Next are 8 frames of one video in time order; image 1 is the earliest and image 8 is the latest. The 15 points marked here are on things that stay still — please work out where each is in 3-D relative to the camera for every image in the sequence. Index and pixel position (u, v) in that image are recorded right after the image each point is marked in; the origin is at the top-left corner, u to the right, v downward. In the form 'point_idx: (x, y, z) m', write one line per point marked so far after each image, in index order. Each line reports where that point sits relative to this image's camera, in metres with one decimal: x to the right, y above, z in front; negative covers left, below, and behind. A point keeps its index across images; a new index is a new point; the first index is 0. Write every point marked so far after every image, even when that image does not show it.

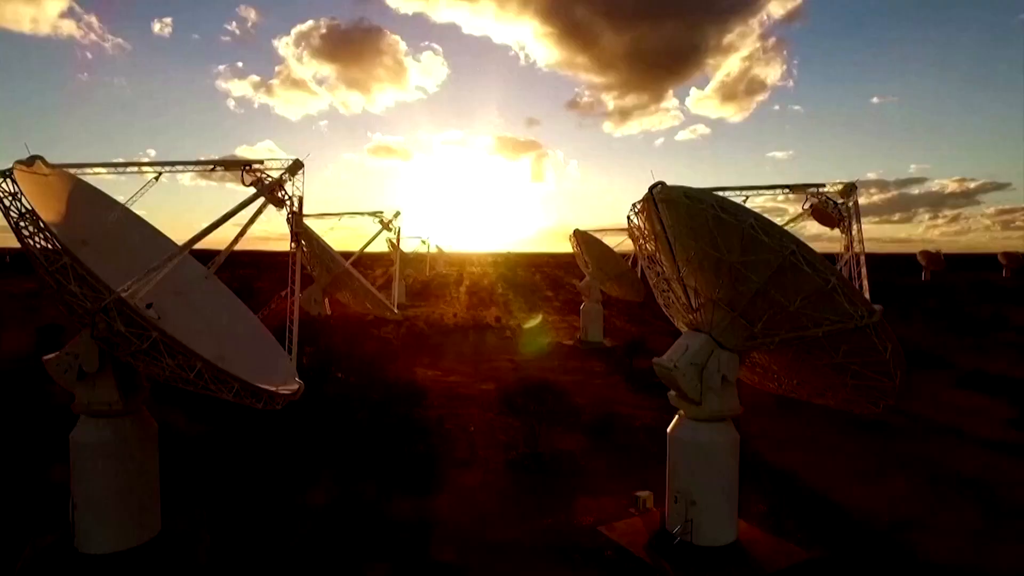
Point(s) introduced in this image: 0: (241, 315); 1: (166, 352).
0: (-7.5, -0.8, +14.5) m
1: (-6.4, -1.2, +9.8) m
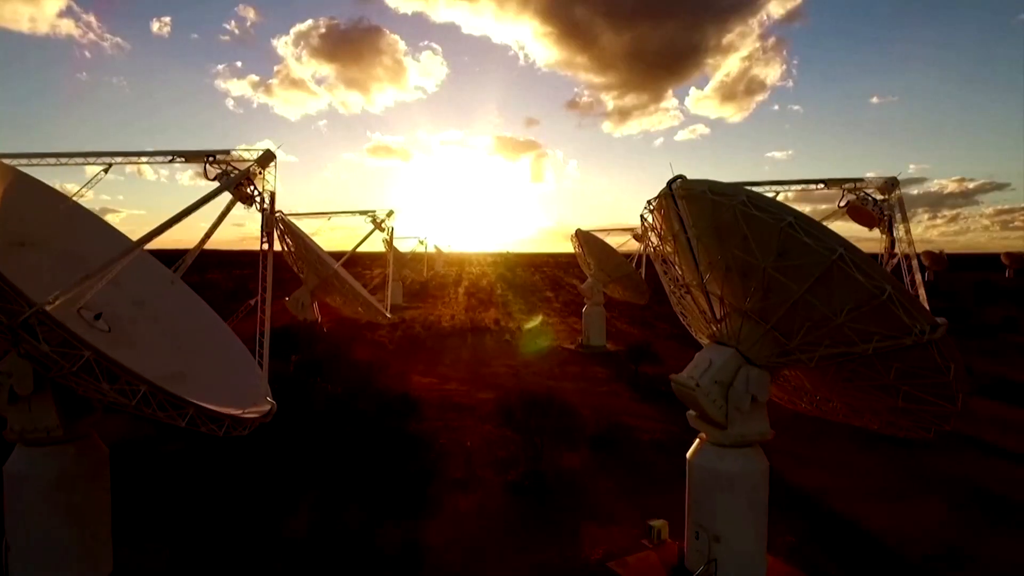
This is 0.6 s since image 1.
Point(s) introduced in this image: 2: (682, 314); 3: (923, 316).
0: (-7.5, -0.9, +13.0) m
1: (-6.4, -1.4, +8.3) m
2: (+4.2, -0.6, +13.2) m
3: (+6.7, -0.5, +8.6) m
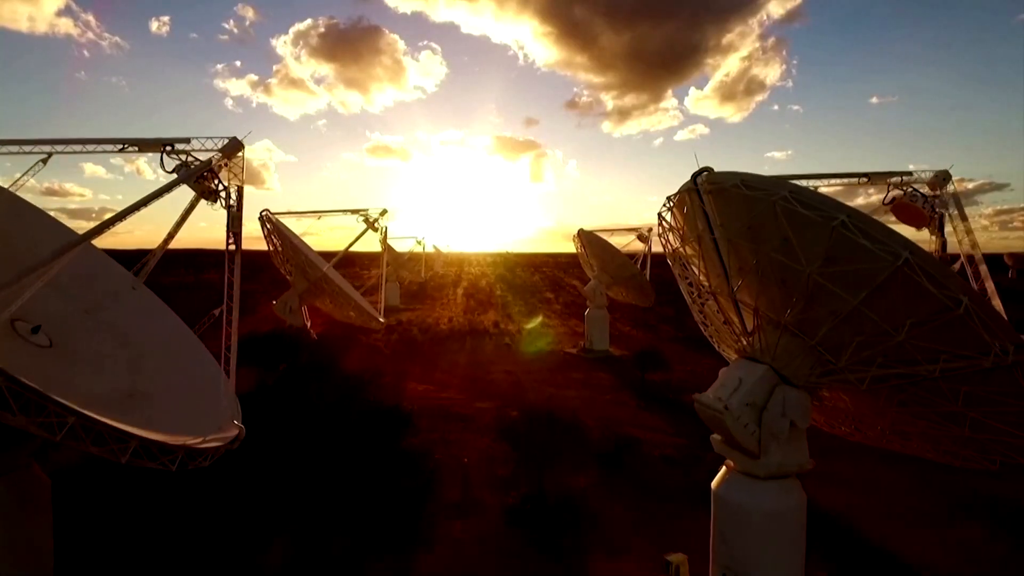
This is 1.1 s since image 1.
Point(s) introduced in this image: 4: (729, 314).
0: (-7.4, -1.1, +11.6) m
1: (-6.4, -1.5, +6.9) m
2: (+4.3, -0.8, +11.8) m
3: (+6.7, -0.6, +7.2) m
4: (+4.2, -0.5, +10.3) m
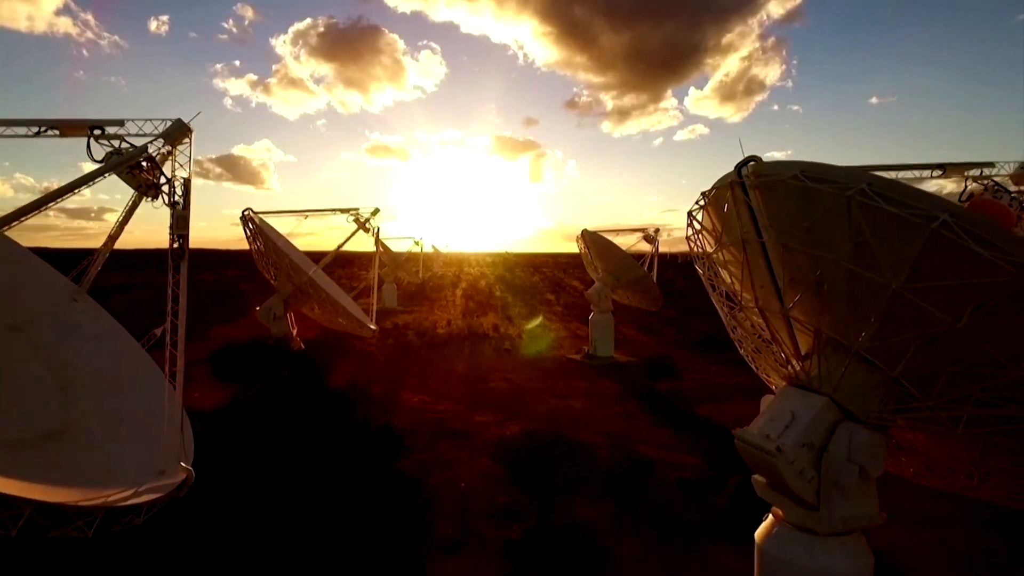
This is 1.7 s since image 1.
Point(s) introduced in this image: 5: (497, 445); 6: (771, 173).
0: (-7.4, -1.3, +9.9) m
1: (-6.3, -1.7, +5.2) m
2: (+4.3, -1.0, +10.0) m
3: (+6.8, -0.8, +5.5) m
4: (+4.3, -0.7, +8.6) m
5: (-0.6, -5.9, +19.9) m
6: (+3.7, +1.6, +7.4) m
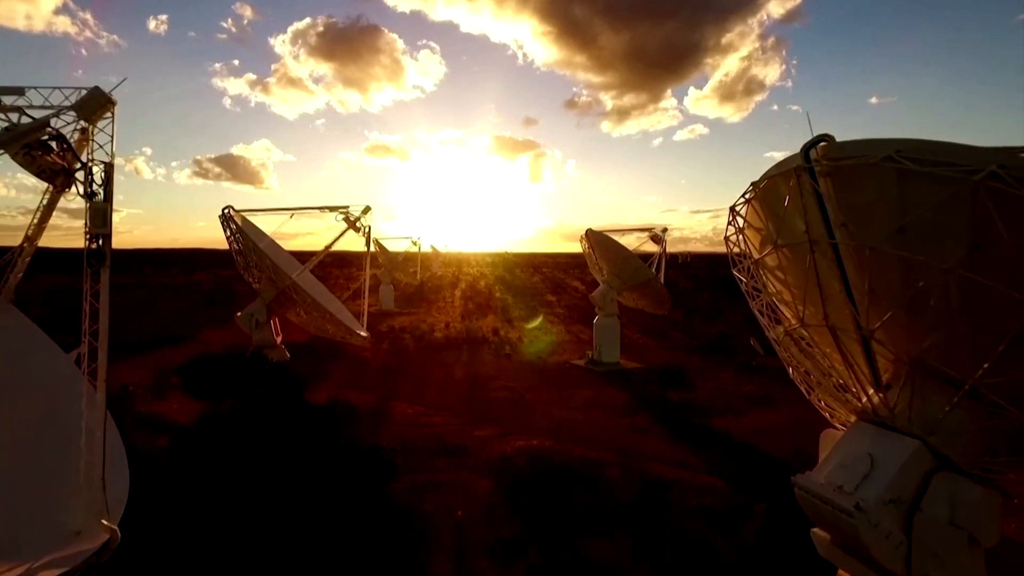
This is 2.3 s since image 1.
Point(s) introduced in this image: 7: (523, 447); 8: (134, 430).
0: (-7.3, -1.5, +8.2) m
1: (-6.2, -1.9, +3.5) m
2: (+4.4, -1.2, +8.4) m
3: (+6.9, -1.0, +3.9) m
4: (+4.4, -0.9, +6.9) m
5: (-0.5, -6.1, +18.2) m
6: (+3.7, +1.4, +5.7) m
7: (+0.4, -5.9, +19.8) m
8: (-14.1, -5.3, +19.7) m
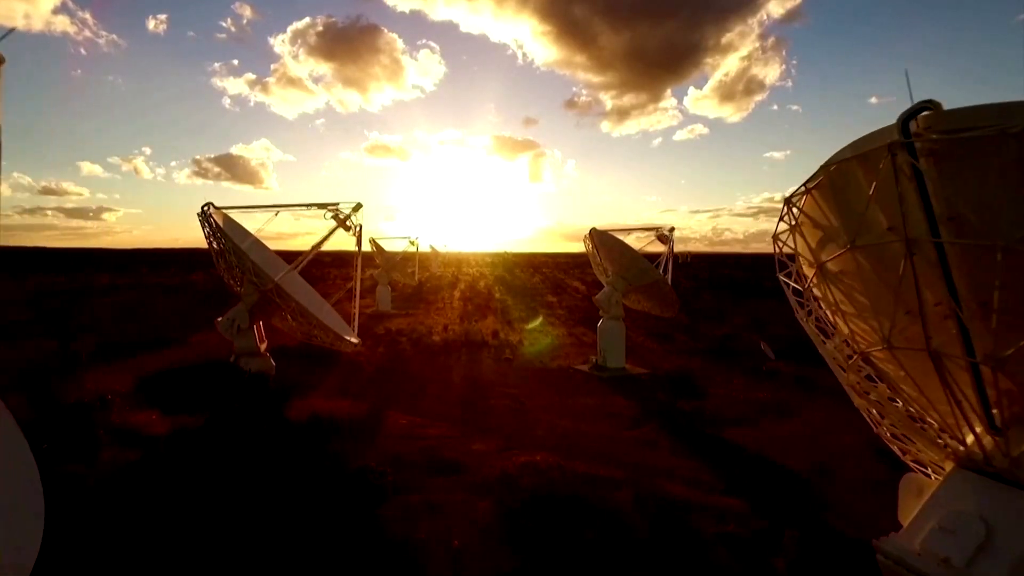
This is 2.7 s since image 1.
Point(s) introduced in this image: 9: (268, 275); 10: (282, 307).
0: (-7.2, -1.6, +6.7) m
1: (-6.2, -2.0, +2.0) m
2: (+4.5, -1.3, +6.9) m
3: (+7.0, -1.1, +2.4) m
4: (+4.5, -1.0, +5.4) m
5: (-0.4, -6.2, +16.7) m
6: (+3.8, +1.3, +4.2) m
7: (+0.5, -6.0, +18.3) m
8: (-14.0, -5.4, +18.2) m
9: (-8.6, +0.4, +18.5) m
10: (-8.3, -0.7, +19.1) m
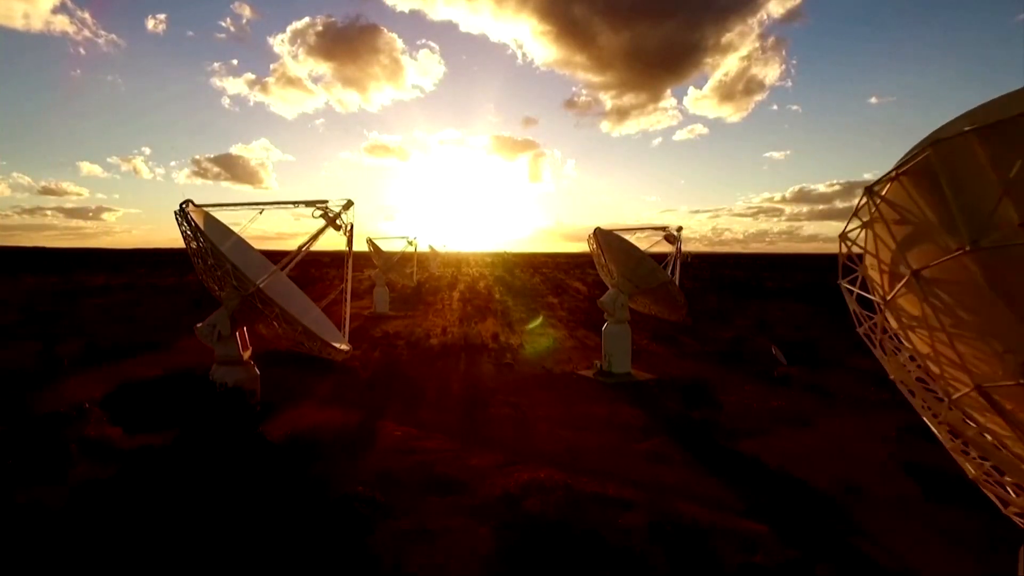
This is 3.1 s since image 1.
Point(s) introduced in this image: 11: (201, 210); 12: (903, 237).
0: (-7.2, -1.7, +5.3) m
1: (-6.1, -2.1, +0.6) m
2: (+4.6, -1.4, +5.5) m
3: (+7.0, -1.2, +1.0) m
4: (+4.5, -1.1, +4.1) m
5: (-0.4, -6.3, +15.3) m
6: (+3.9, +1.2, +2.9) m
7: (+0.6, -6.1, +16.9) m
8: (-14.0, -5.5, +16.8) m
9: (-8.5, +0.3, +17.2) m
10: (-8.2, -0.8, +17.7) m
11: (-10.6, +2.7, +18.0) m
12: (+3.8, +0.5, +4.9) m
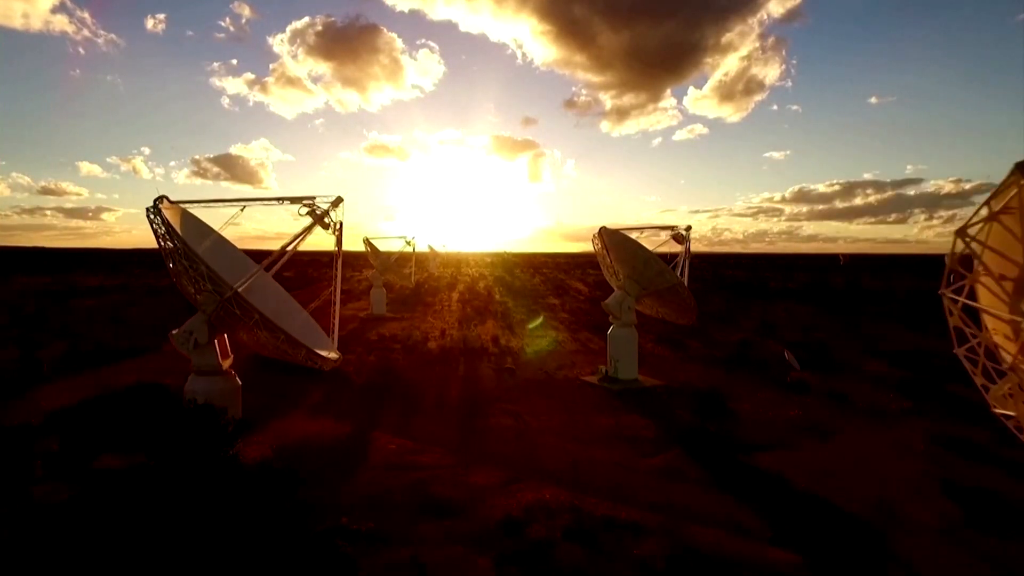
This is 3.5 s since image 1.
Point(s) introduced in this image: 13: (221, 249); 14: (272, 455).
0: (-7.1, -1.8, +3.9) m
1: (-6.0, -2.3, -0.8) m
2: (+4.6, -1.5, +4.1) m
3: (+7.1, -1.4, -0.5) m
4: (+4.6, -1.3, +2.6) m
5: (-0.3, -6.5, +13.9) m
6: (+4.0, +1.1, +1.4) m
7: (+0.6, -6.2, +15.5) m
8: (-13.9, -5.6, +15.3) m
9: (-8.4, +0.2, +15.7) m
10: (-8.2, -0.9, +16.3) m
11: (-10.5, +2.6, +16.5) m
12: (+3.9, +0.4, +3.4) m
13: (-10.0, +1.3, +18.2) m
14: (-7.8, -5.4, +17.2) m
